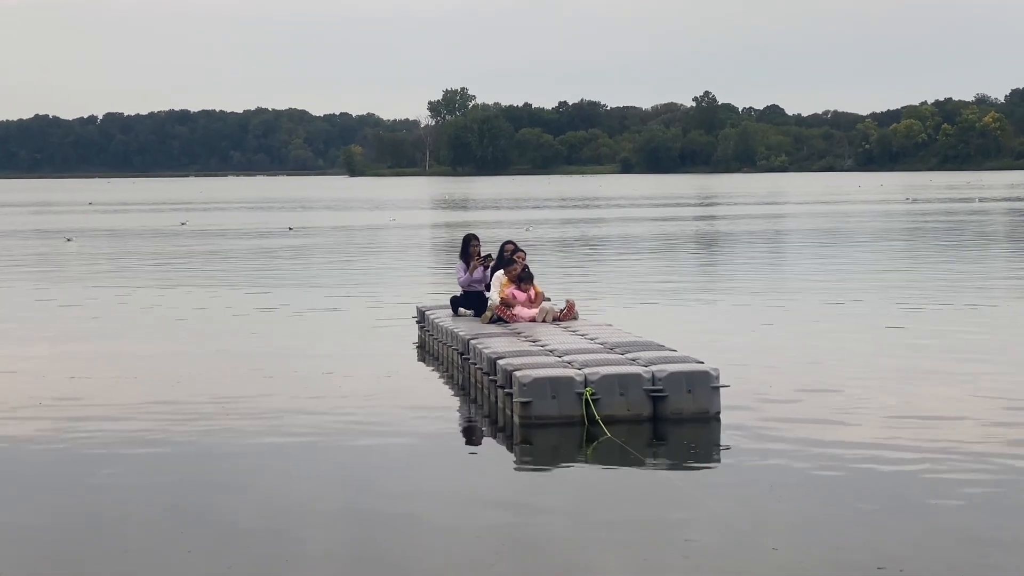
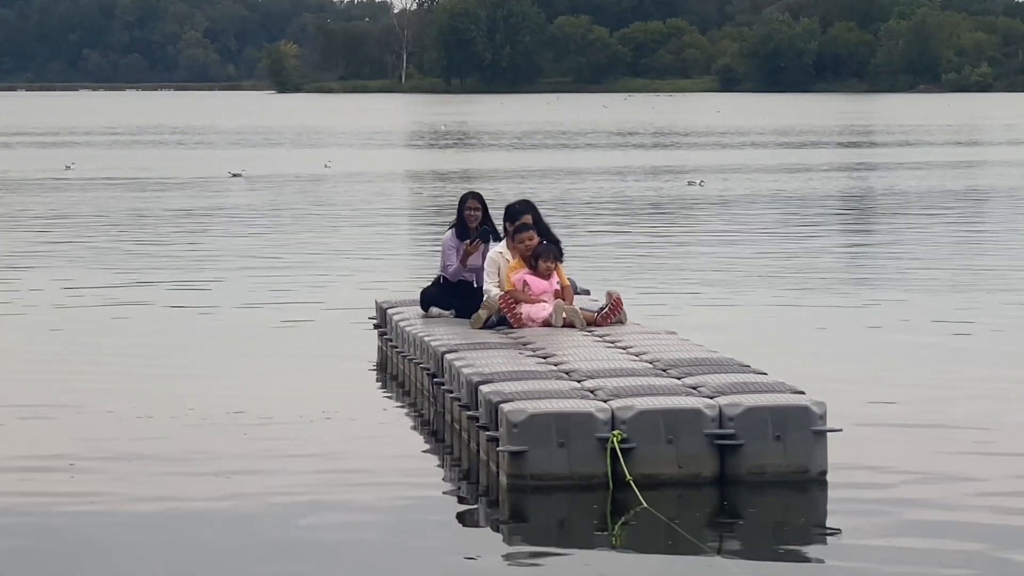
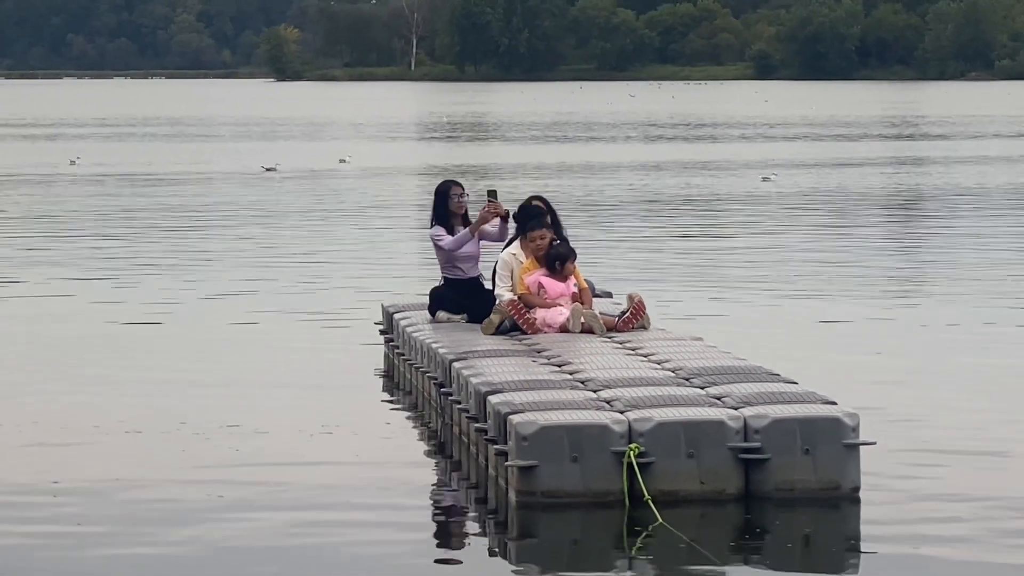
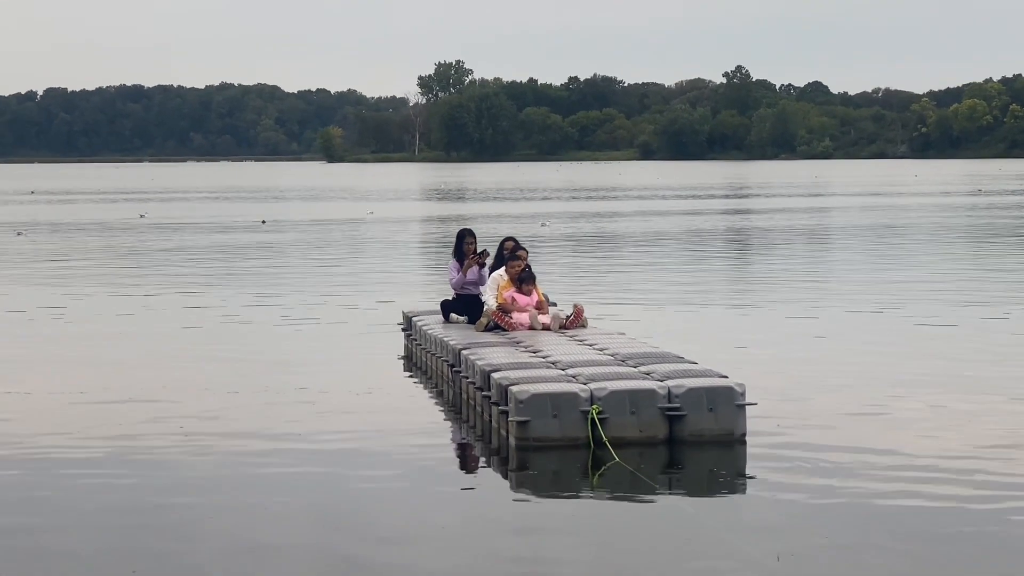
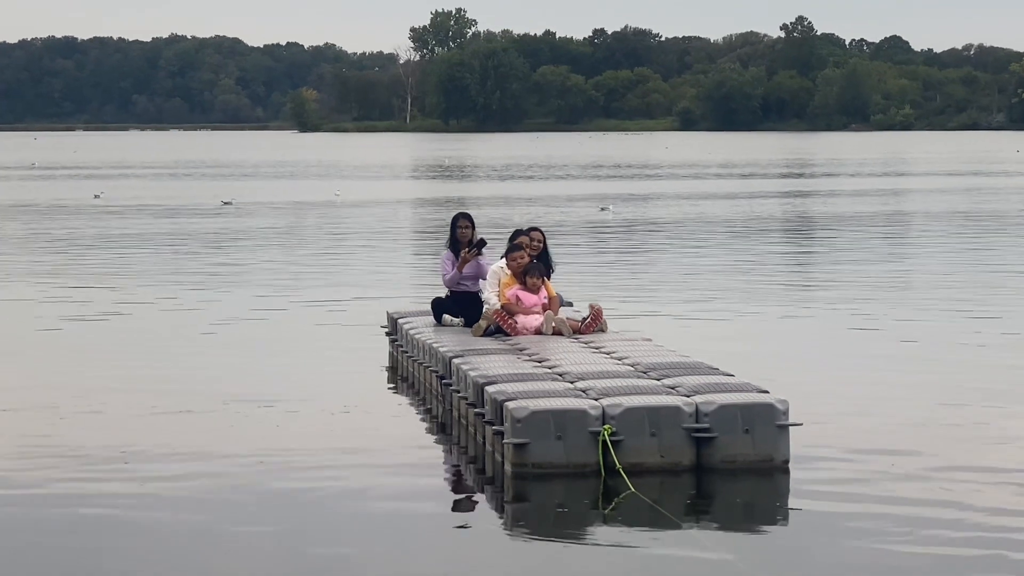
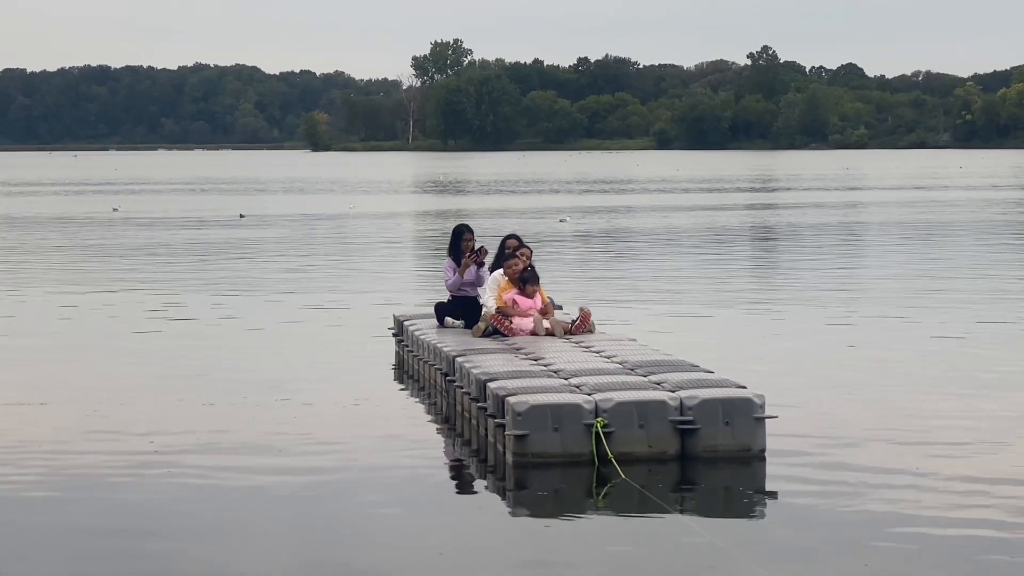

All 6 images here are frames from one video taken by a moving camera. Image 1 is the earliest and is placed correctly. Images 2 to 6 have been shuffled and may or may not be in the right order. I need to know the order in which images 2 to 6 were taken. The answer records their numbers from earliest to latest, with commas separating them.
4, 6, 5, 2, 3
